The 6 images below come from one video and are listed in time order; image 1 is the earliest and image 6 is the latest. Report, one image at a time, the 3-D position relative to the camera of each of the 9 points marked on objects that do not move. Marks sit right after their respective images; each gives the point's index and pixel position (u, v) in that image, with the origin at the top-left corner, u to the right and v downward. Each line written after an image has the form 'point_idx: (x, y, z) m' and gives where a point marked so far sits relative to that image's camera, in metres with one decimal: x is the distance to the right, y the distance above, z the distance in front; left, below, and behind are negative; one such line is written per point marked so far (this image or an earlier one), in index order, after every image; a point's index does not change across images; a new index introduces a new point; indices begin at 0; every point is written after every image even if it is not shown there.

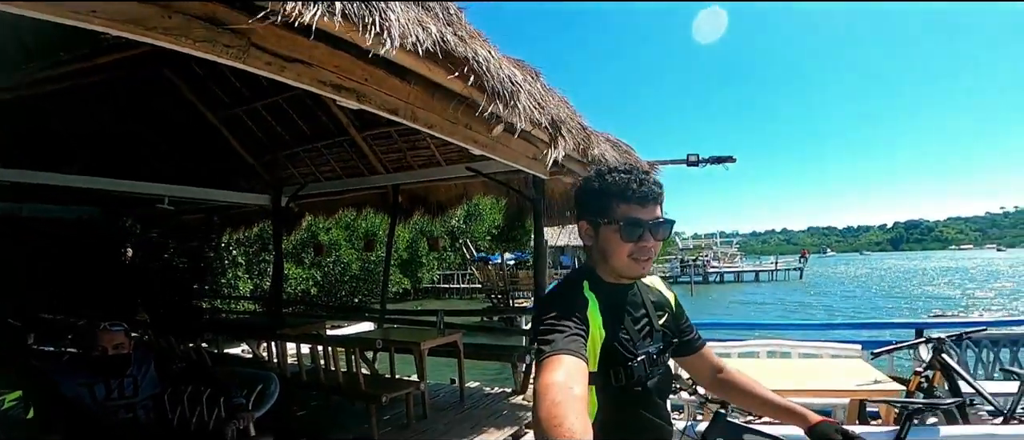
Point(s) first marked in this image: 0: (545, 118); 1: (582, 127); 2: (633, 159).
0: (+0.2, +0.5, +2.9) m
1: (+0.4, +0.6, +3.5) m
2: (+1.2, +0.6, +5.1) m
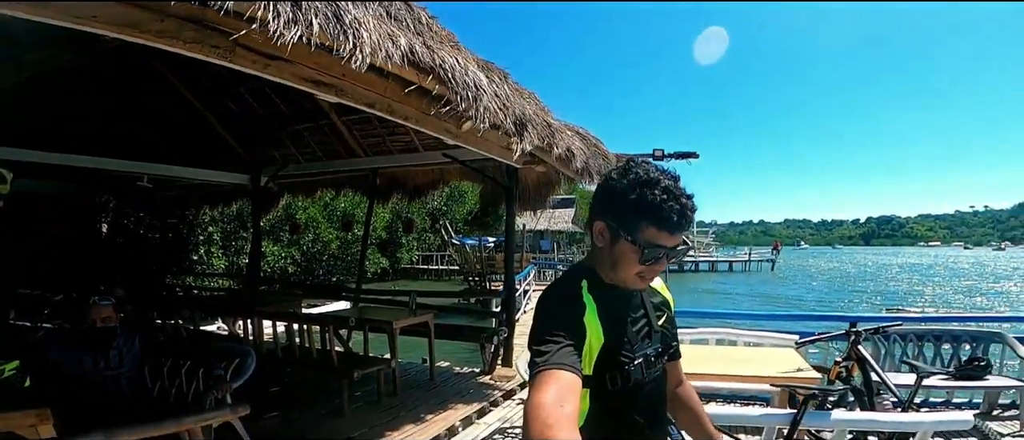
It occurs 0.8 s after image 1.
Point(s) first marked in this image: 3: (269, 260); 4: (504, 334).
0: (0.0, +0.6, +3.1) m
1: (+0.2, +0.7, +3.7) m
2: (+0.9, +0.7, +5.4) m
3: (-6.4, -1.1, +14.4) m
4: (-0.1, -1.2, +5.8) m
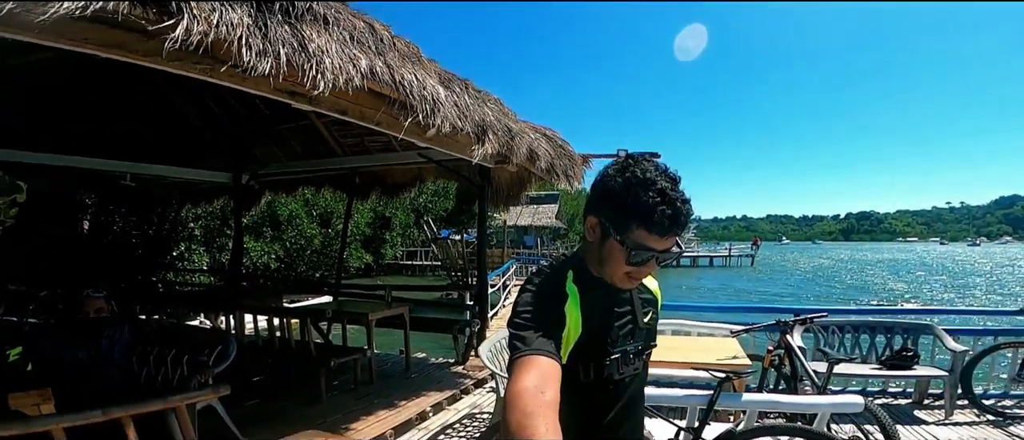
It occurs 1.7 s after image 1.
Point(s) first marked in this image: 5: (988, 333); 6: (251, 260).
0: (-0.3, +0.6, +3.4) m
1: (0.0, +0.7, +4.0) m
2: (+0.6, +0.7, +5.7) m
3: (-6.9, -1.0, +14.5) m
4: (-0.4, -1.2, +6.1) m
5: (+3.9, -1.0, +4.4) m
6: (-6.9, -1.1, +14.4) m
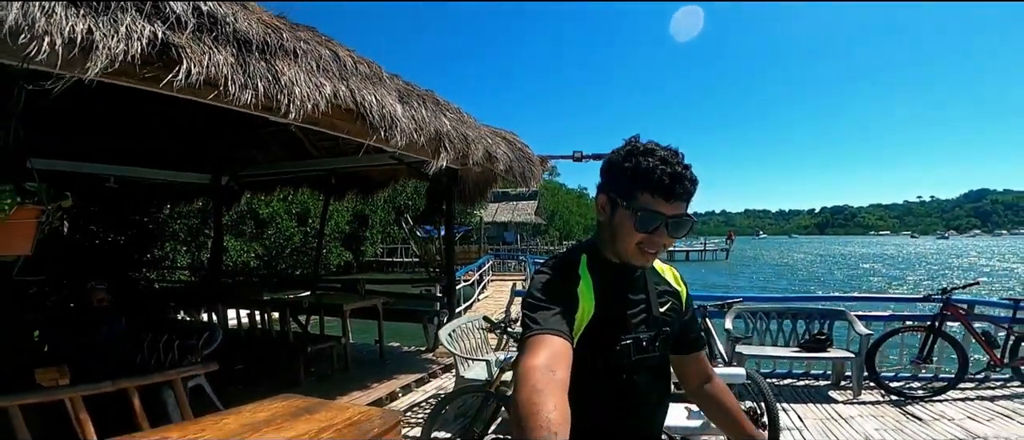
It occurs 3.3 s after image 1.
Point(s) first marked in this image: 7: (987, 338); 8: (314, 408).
0: (-0.6, +0.6, +3.8) m
1: (-0.4, +0.7, +4.5) m
2: (+0.2, +0.7, +6.2) m
3: (-7.6, -0.9, +14.8) m
4: (-0.8, -1.2, +6.5) m
5: (+3.5, -0.9, +5.0) m
6: (-7.6, -1.0, +14.7) m
7: (+4.1, -1.1, +4.7) m
8: (-0.9, -0.8, +2.4) m
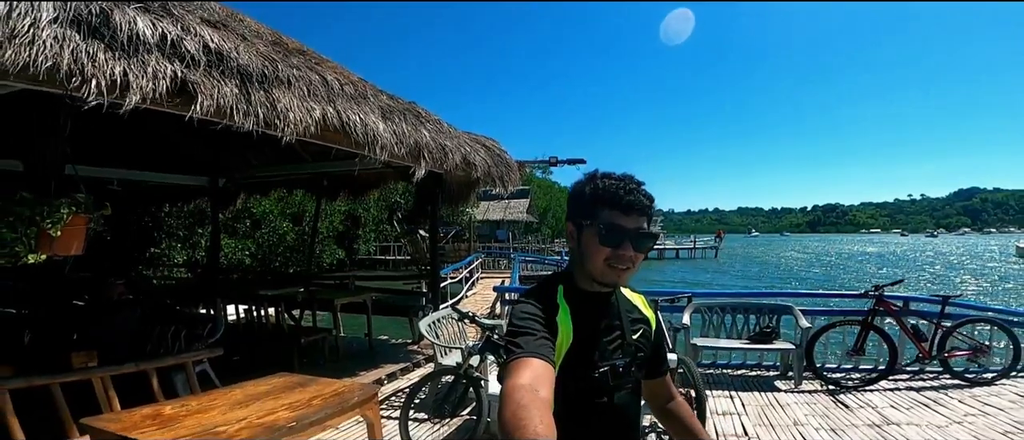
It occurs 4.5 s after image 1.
0: (-0.8, +0.6, +4.3) m
1: (-0.6, +0.7, +4.9) m
2: (-0.1, +0.7, +6.6) m
3: (-8.0, -0.9, +15.2) m
4: (-1.1, -1.2, +7.0) m
5: (+3.3, -0.9, +5.5) m
6: (-8.0, -1.0, +15.1) m
7: (+3.9, -1.1, +5.3) m
8: (-1.1, -0.8, +2.8) m
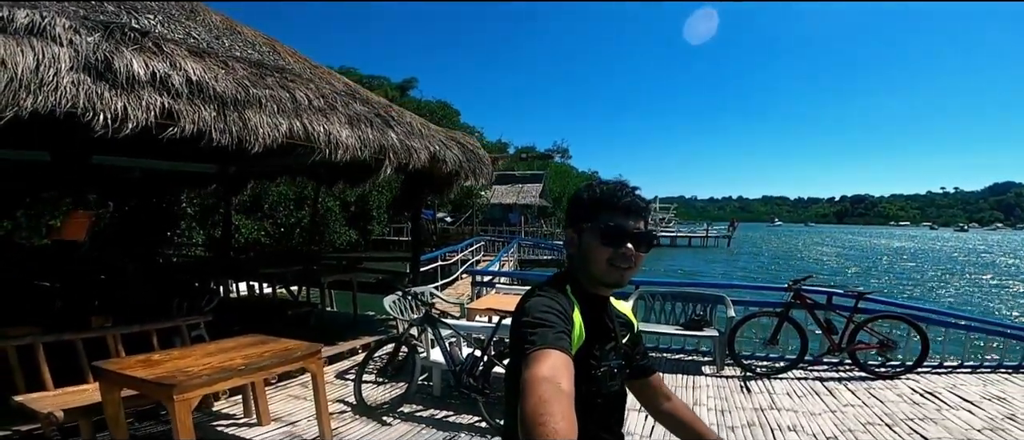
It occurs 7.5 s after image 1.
0: (-1.3, +0.6, +5.0) m
1: (-1.1, +0.7, +5.7) m
2: (-0.4, +0.8, +7.3) m
3: (-8.0, -0.3, +16.2) m
4: (-1.5, -1.0, +7.8) m
5: (+2.8, -1.0, +6.1) m
6: (-8.0, -0.4, +16.1) m
7: (+3.4, -1.1, +5.9) m
8: (-1.6, -0.8, +3.6) m
